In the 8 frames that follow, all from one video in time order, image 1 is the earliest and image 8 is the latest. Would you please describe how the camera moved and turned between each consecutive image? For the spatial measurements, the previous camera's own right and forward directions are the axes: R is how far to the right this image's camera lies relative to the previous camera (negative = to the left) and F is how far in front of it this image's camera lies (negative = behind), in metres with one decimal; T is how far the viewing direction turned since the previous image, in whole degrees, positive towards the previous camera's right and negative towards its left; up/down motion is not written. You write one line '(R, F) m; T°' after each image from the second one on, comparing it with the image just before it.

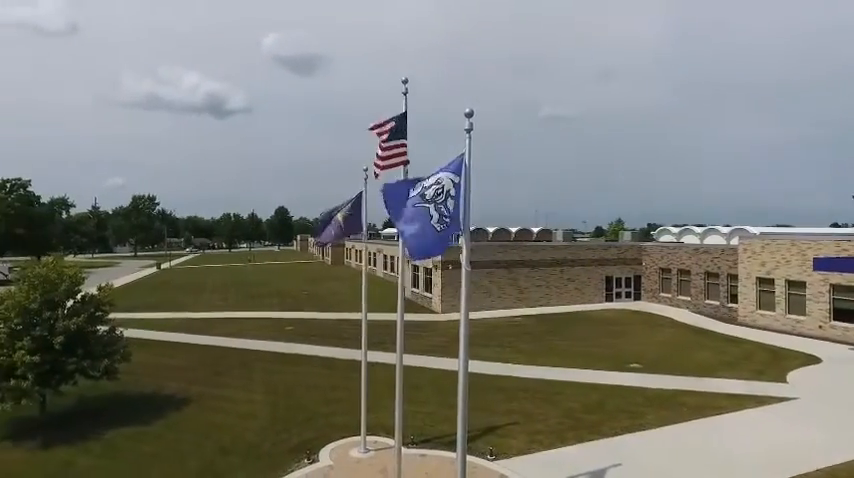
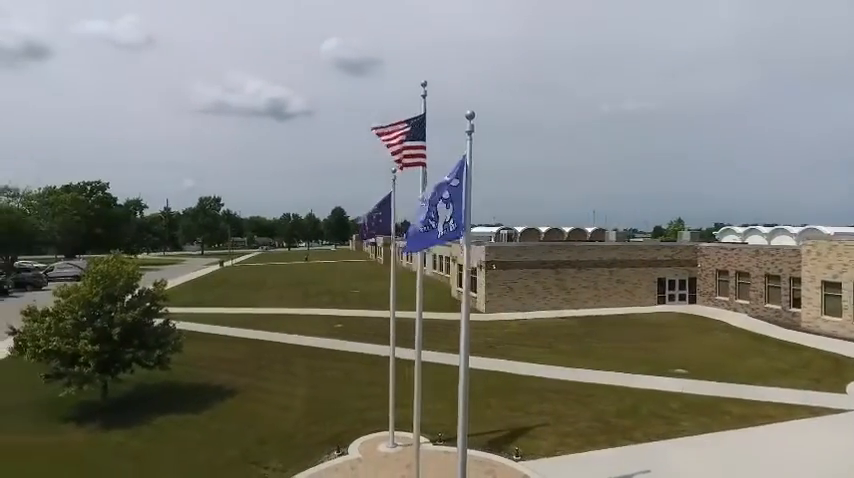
(+0.7, -0.1) m; -6°
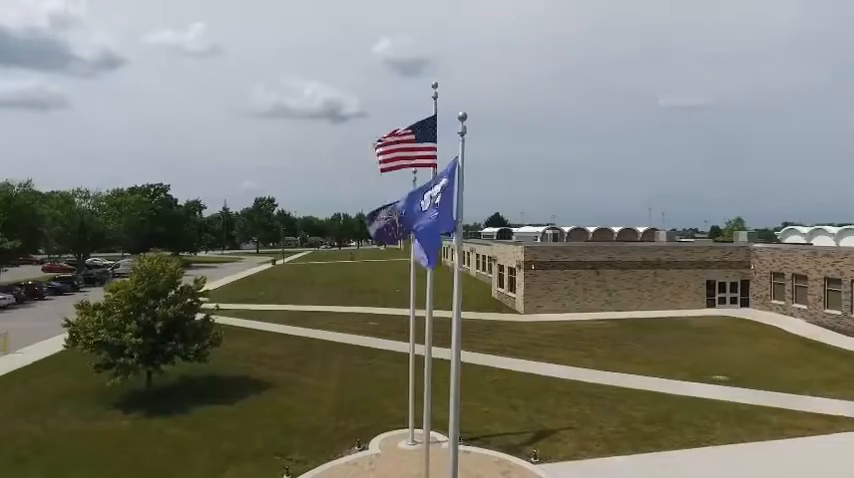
(+0.8, -0.1) m; -6°
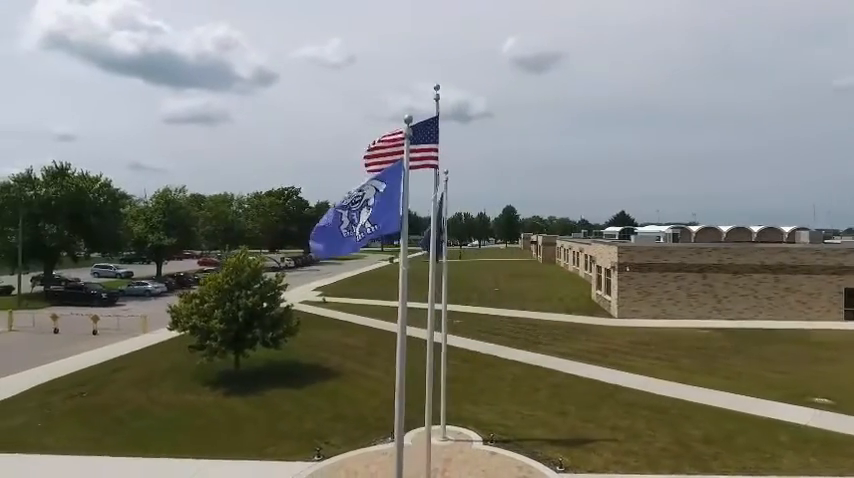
(+2.5, +0.1) m; -14°
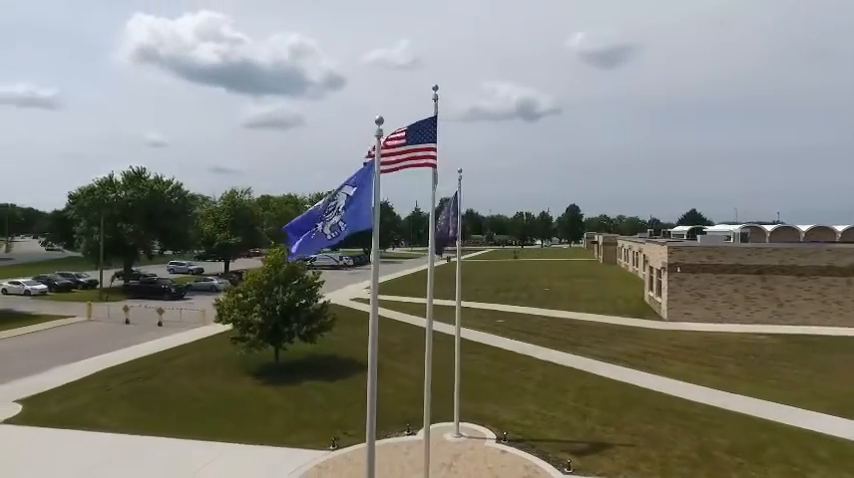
(+1.3, -0.1) m; -7°
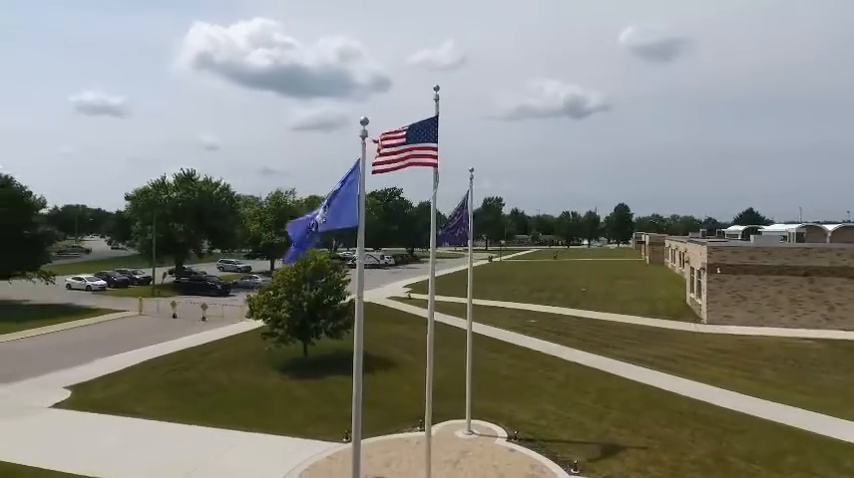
(+0.9, -0.1) m; -5°
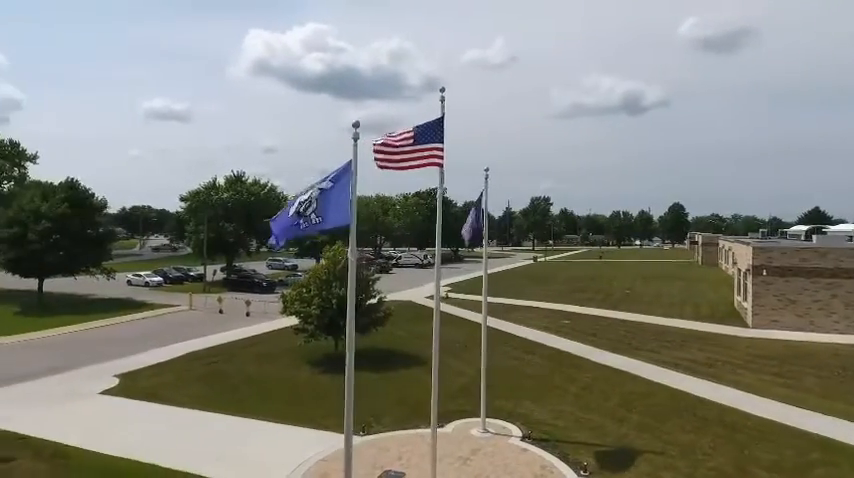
(+0.9, -0.1) m; -5°
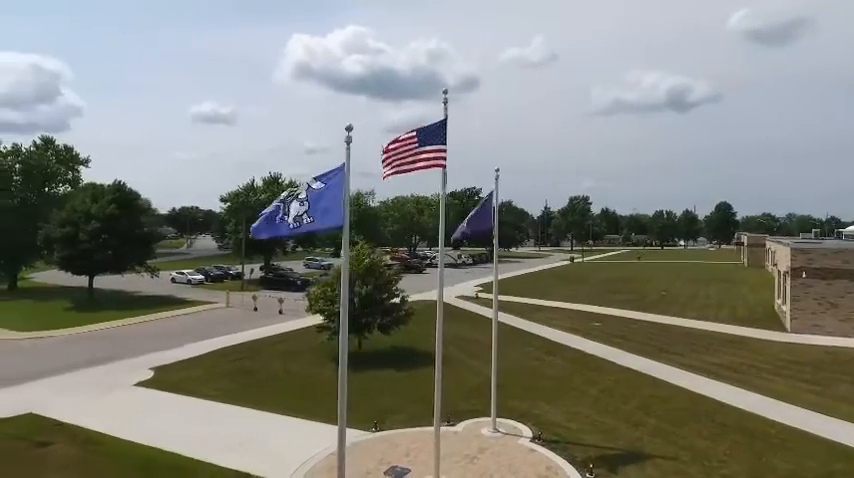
(+0.8, -0.1) m; -4°
